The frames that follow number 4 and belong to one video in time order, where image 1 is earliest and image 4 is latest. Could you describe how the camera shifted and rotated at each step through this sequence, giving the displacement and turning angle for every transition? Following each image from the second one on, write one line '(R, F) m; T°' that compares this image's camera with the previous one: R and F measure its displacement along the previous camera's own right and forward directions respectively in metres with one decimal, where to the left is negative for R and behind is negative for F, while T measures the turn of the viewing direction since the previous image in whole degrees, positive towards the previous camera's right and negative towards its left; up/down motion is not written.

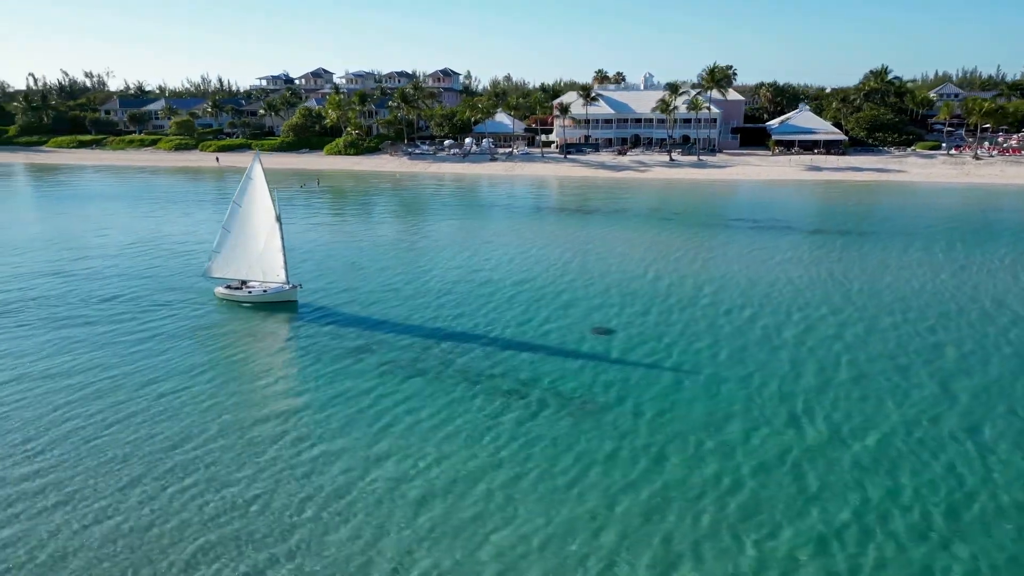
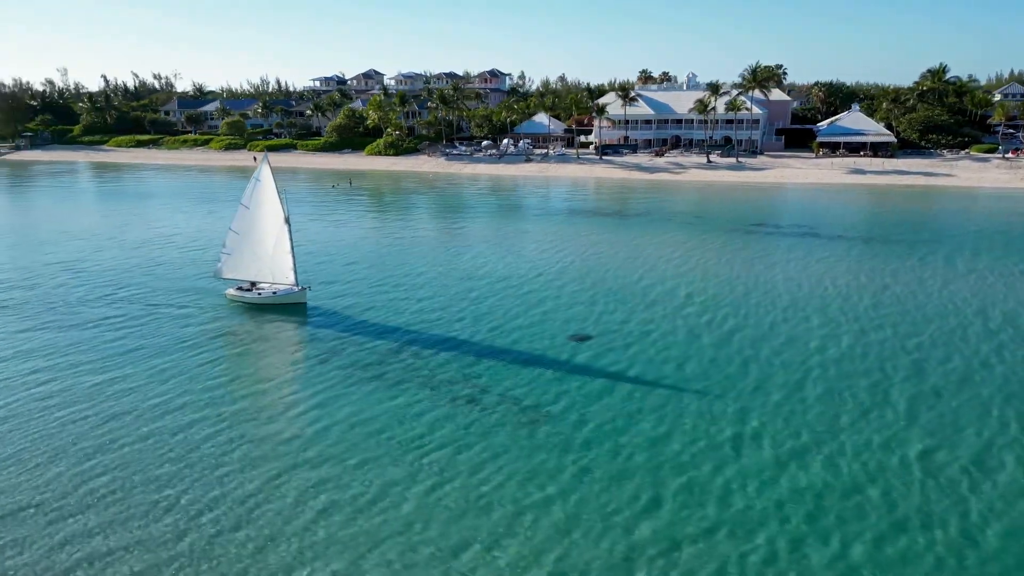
(+2.3, +0.4) m; -4°
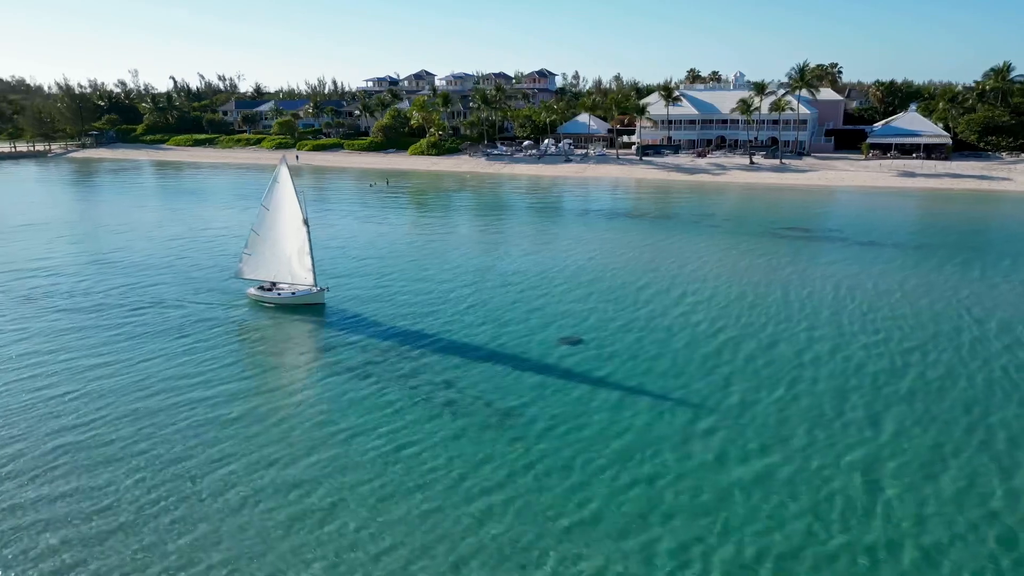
(+1.8, +0.2) m; -4°
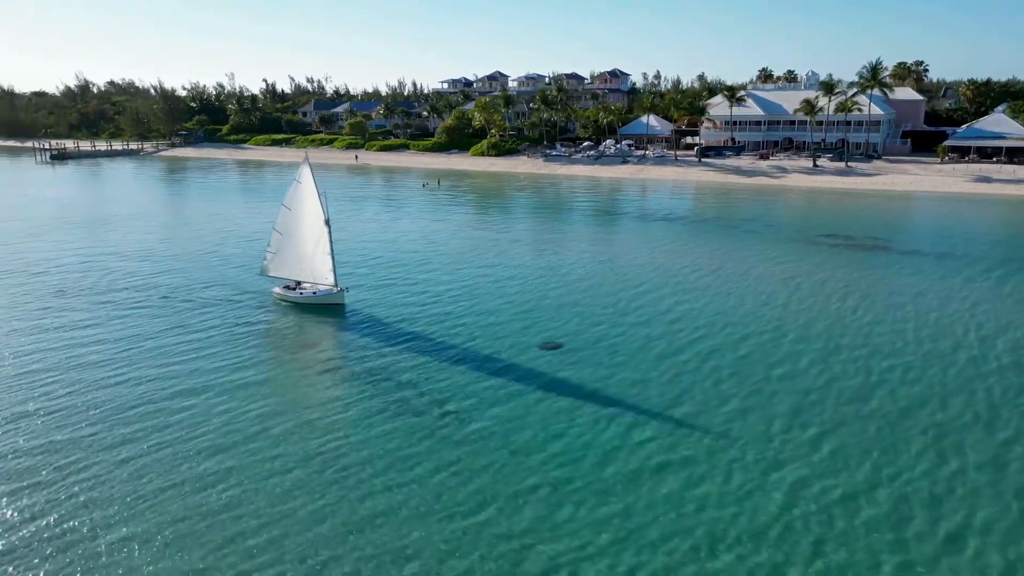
(+2.9, +0.3) m; -6°
